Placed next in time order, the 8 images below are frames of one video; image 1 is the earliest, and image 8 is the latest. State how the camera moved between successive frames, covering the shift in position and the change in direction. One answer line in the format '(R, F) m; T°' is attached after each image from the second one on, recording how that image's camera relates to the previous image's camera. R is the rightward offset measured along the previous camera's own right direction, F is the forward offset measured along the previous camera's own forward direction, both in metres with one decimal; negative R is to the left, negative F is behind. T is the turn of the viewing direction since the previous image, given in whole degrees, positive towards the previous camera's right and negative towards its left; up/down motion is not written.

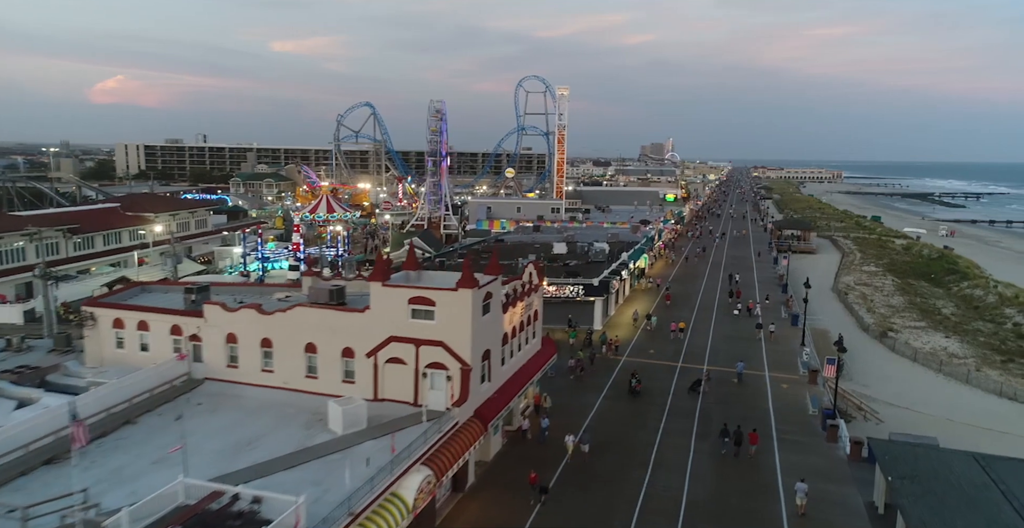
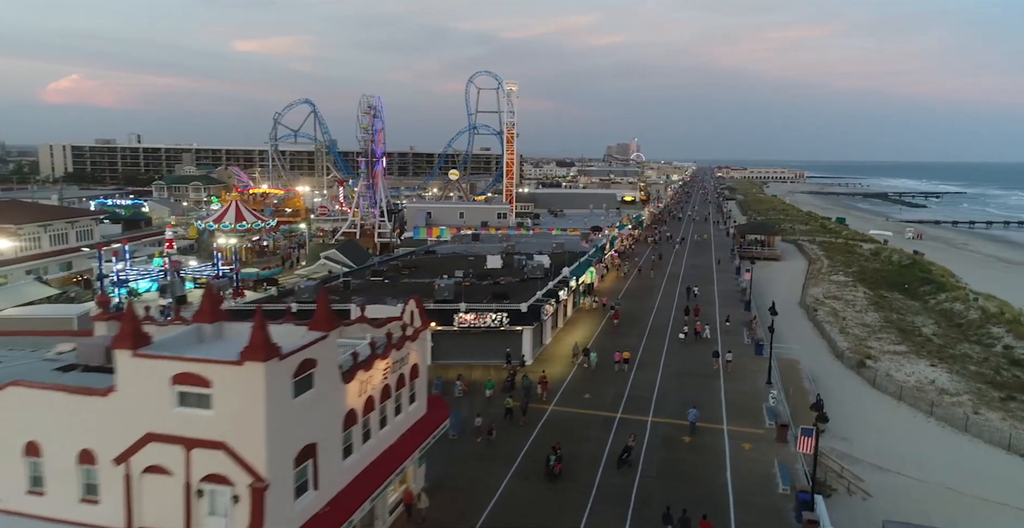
(+2.3, +5.4) m; +3°
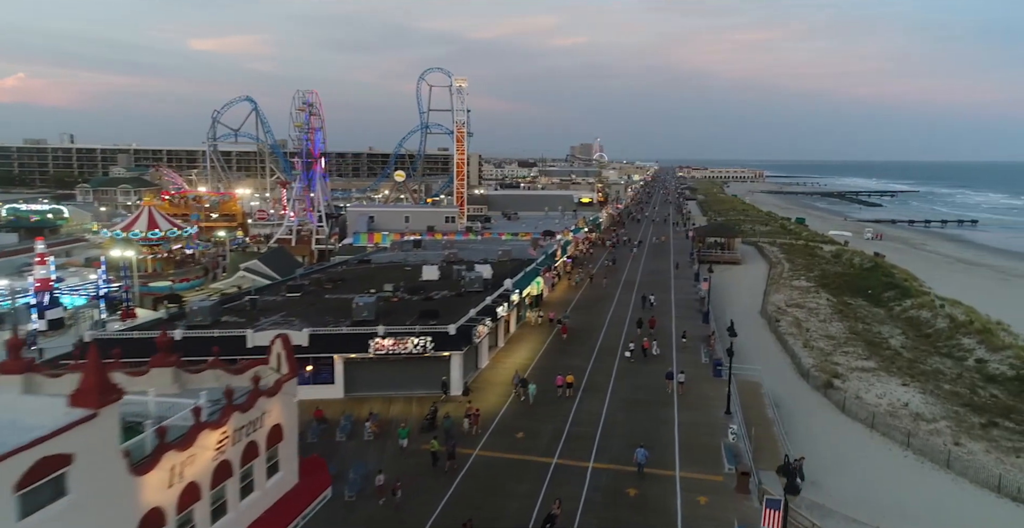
(+1.4, +3.3) m; +3°
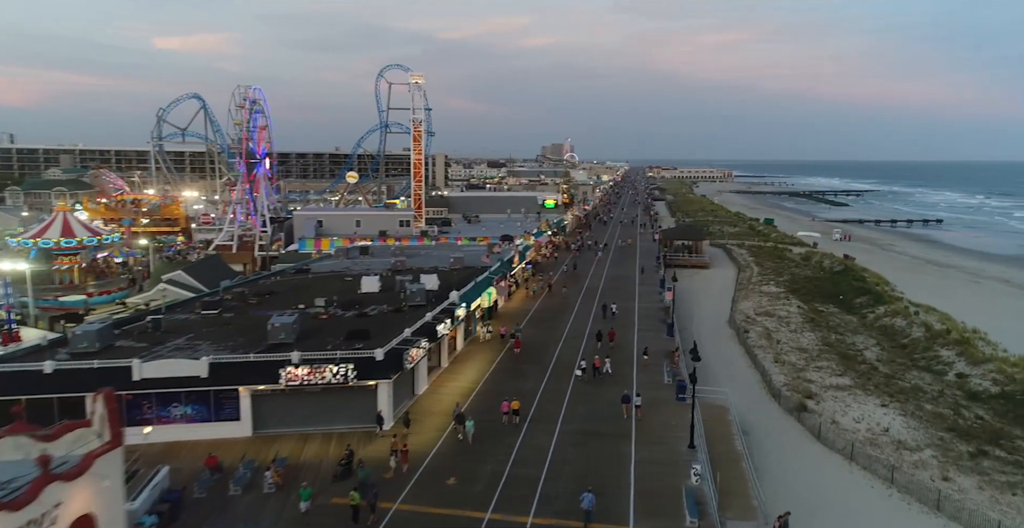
(+1.2, +2.8) m; +2°
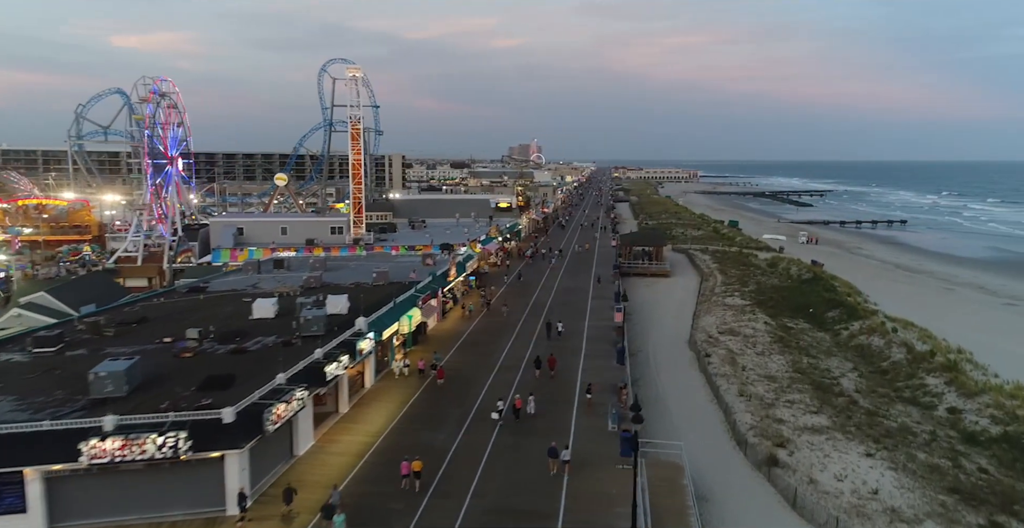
(+1.9, +4.6) m; +3°
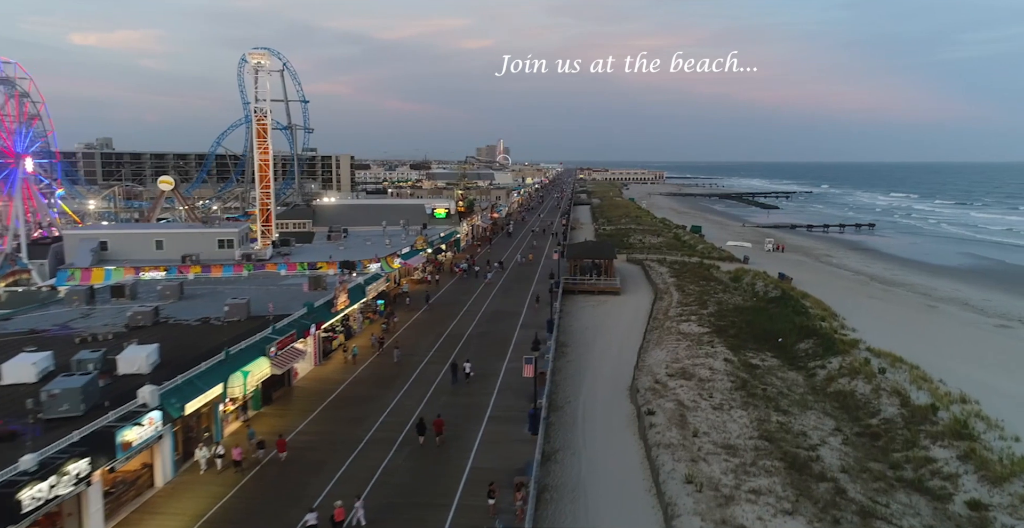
(+3.0, +7.0) m; +3°
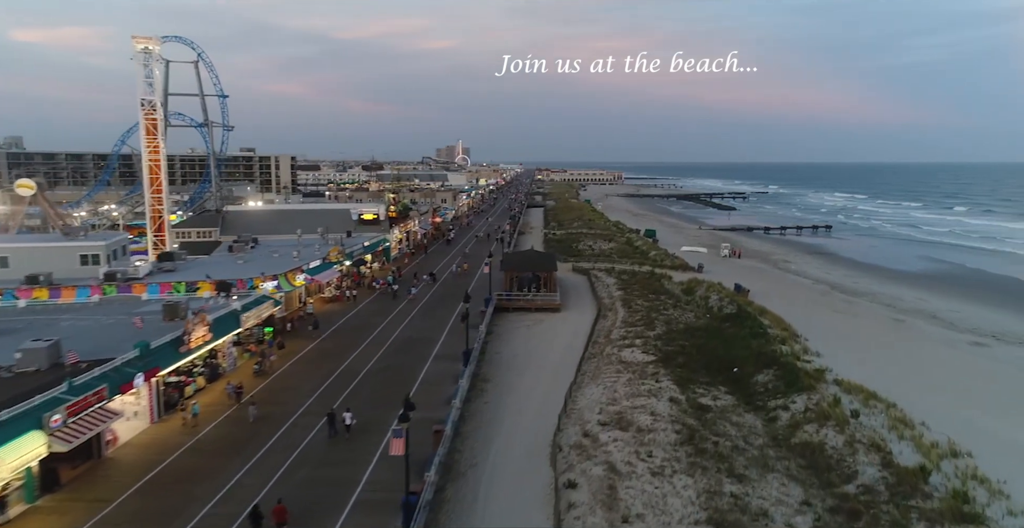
(+2.3, +5.3) m; +3°
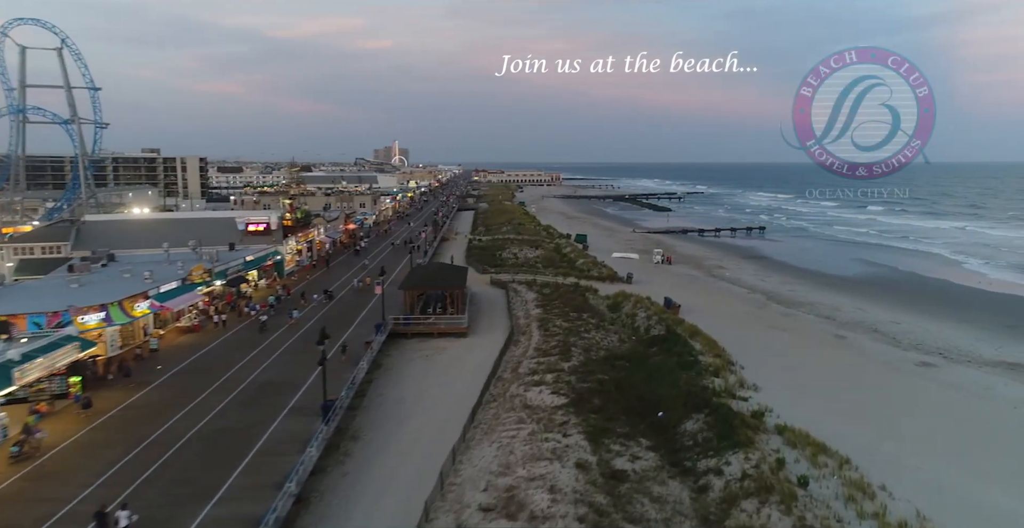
(+2.4, +5.5) m; +5°
